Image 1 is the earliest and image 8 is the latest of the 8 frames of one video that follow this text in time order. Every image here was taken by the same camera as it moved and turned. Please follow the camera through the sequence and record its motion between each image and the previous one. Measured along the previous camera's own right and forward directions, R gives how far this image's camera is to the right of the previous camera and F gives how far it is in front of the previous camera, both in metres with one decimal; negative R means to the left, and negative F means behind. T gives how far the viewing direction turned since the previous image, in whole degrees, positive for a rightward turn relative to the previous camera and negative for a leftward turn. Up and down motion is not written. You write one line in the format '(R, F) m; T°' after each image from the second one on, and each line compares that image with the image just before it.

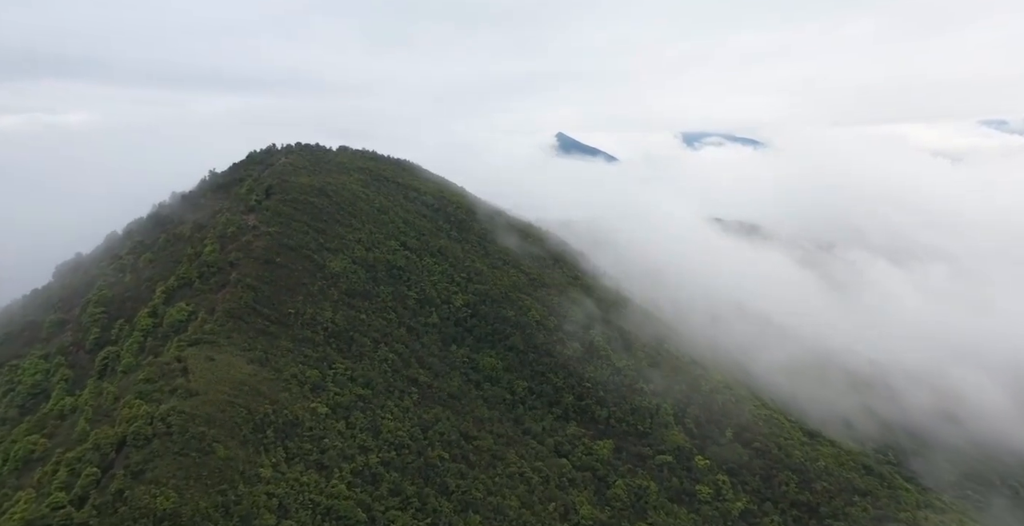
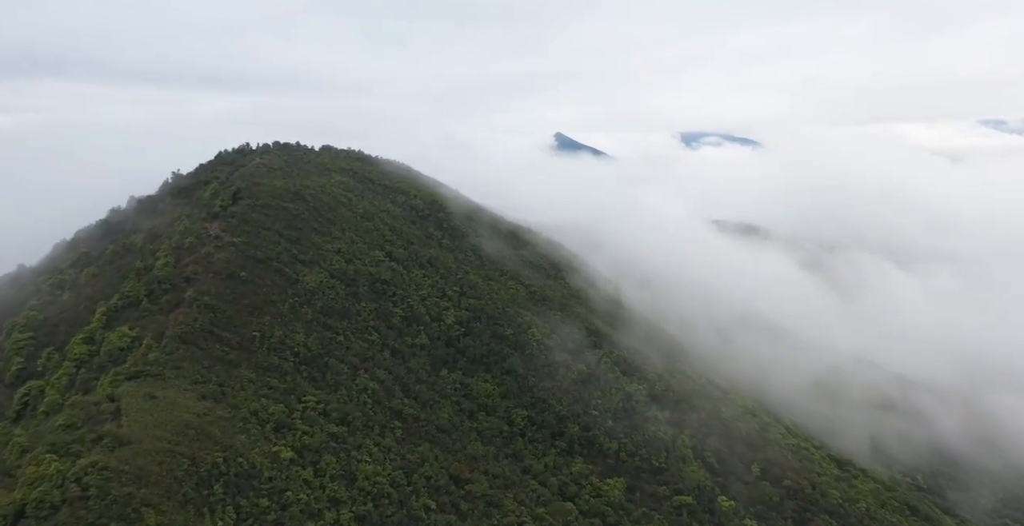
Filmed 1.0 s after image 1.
(+0.2, +6.7) m; 0°
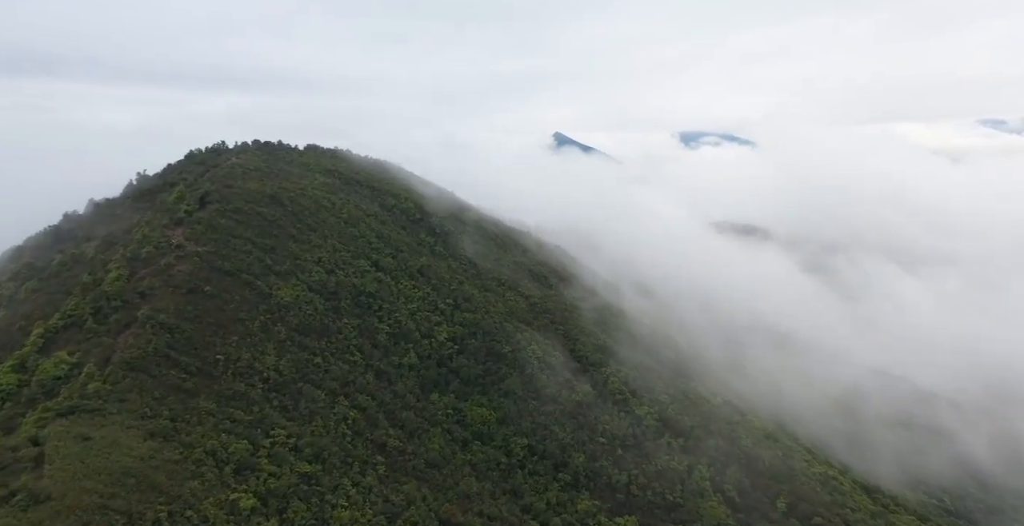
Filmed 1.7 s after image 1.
(+0.1, +5.4) m; 0°
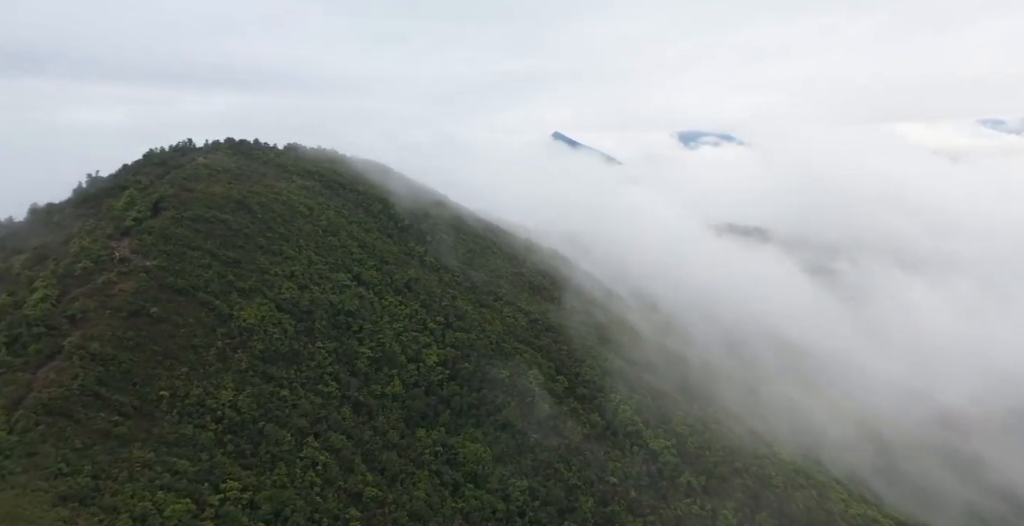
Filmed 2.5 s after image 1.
(+0.1, +6.1) m; 0°
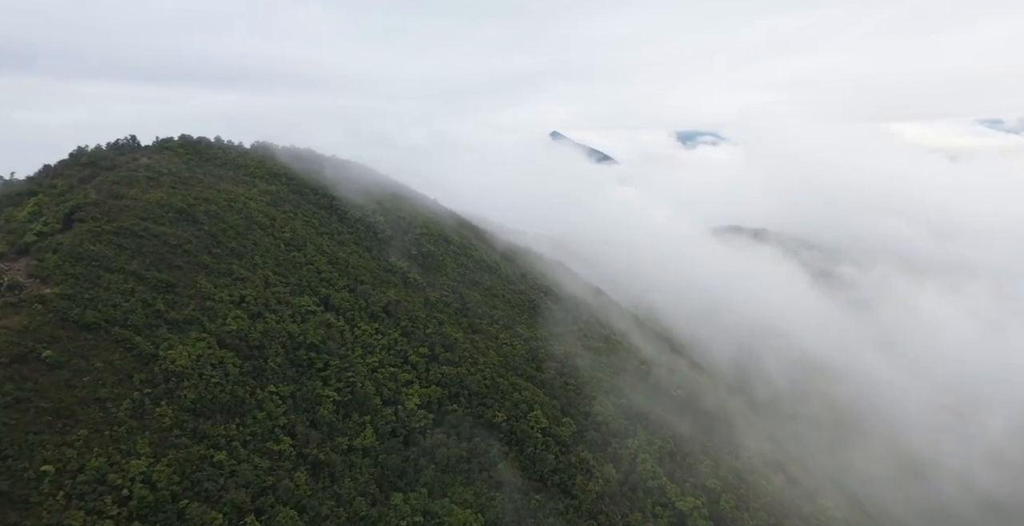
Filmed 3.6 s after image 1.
(+0.1, +8.0) m; 0°
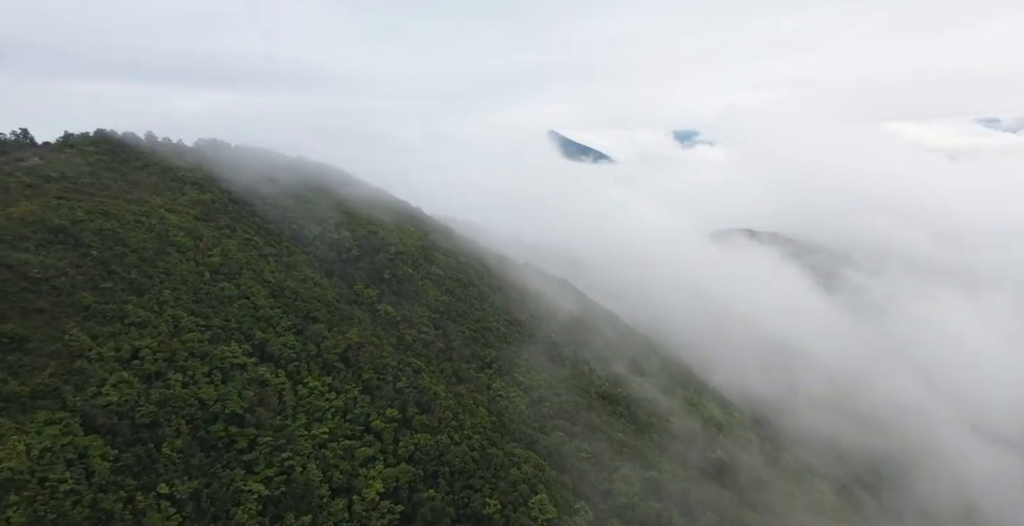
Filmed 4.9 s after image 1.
(+0.2, +10.2) m; 0°
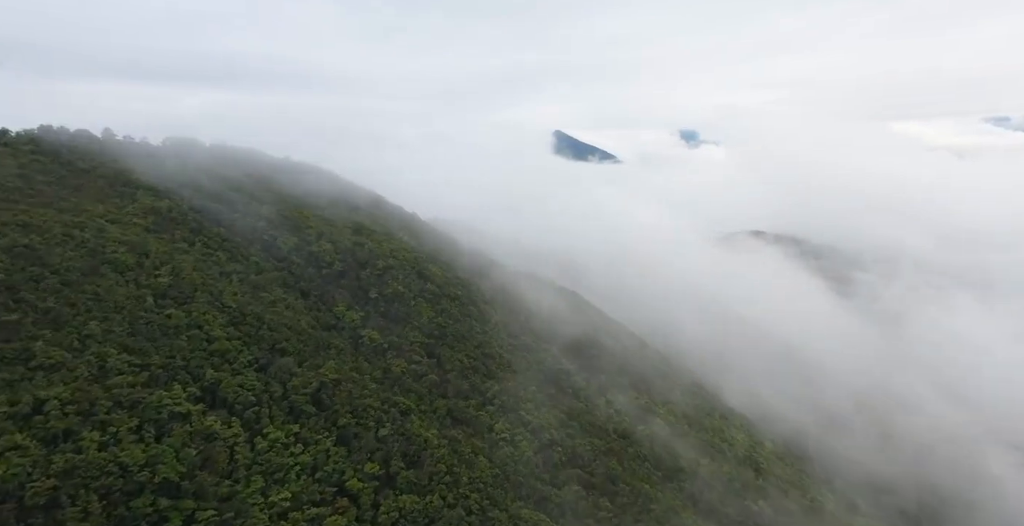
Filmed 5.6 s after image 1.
(-0.1, +5.7) m; 0°
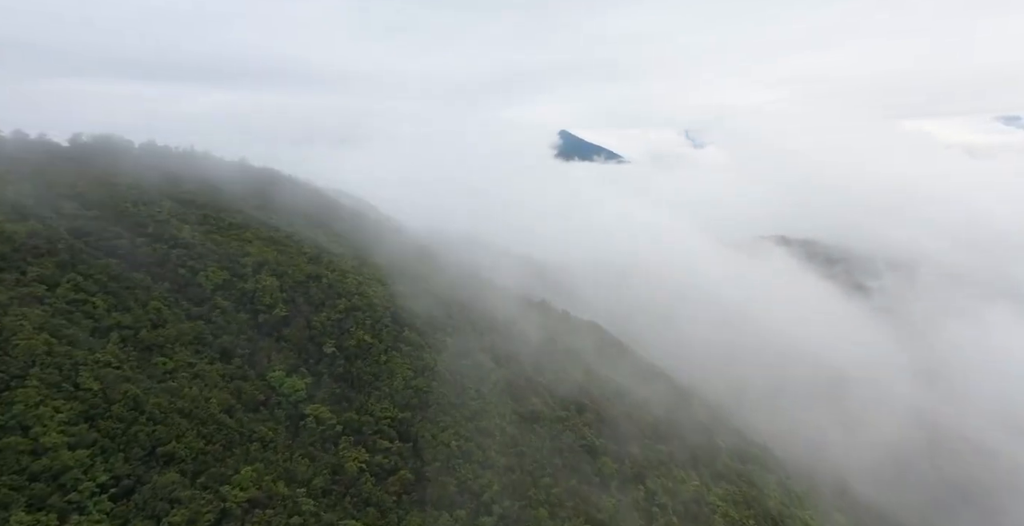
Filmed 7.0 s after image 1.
(0.0, +10.2) m; -1°
